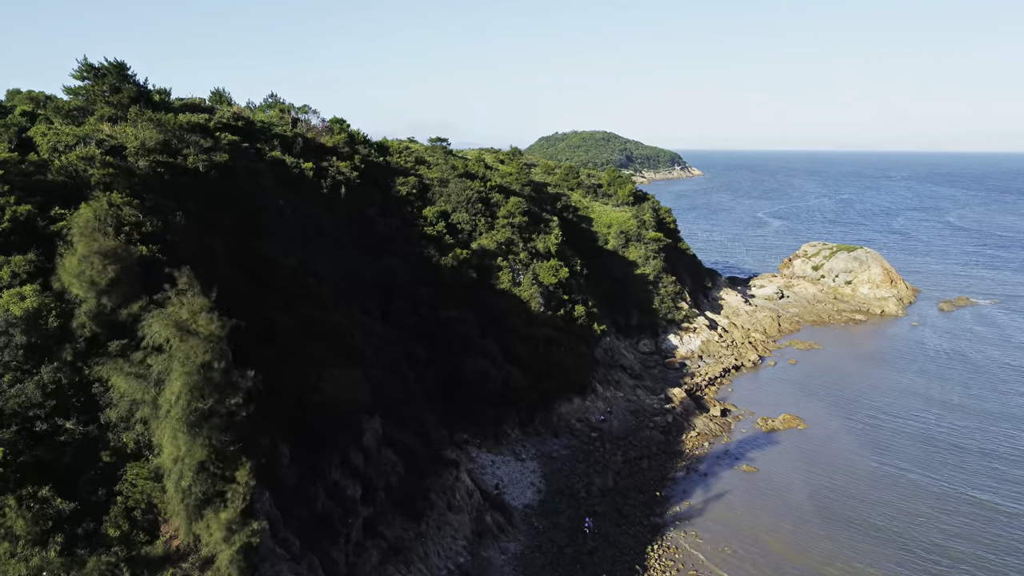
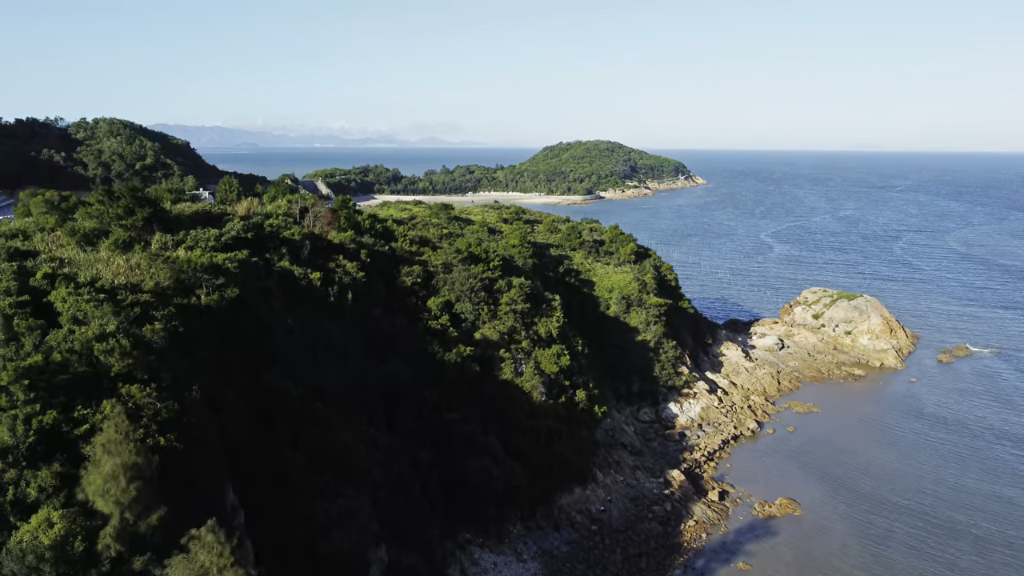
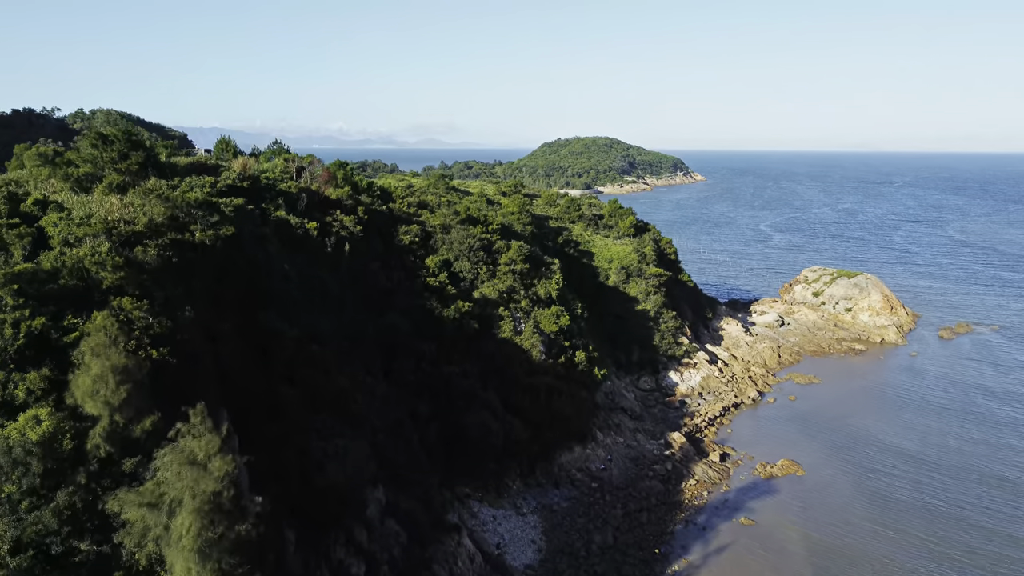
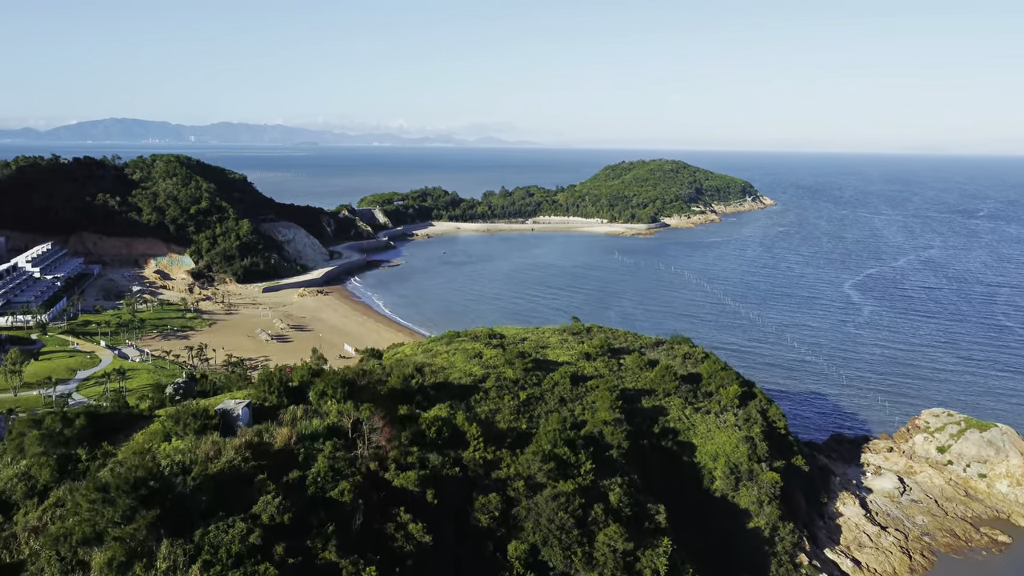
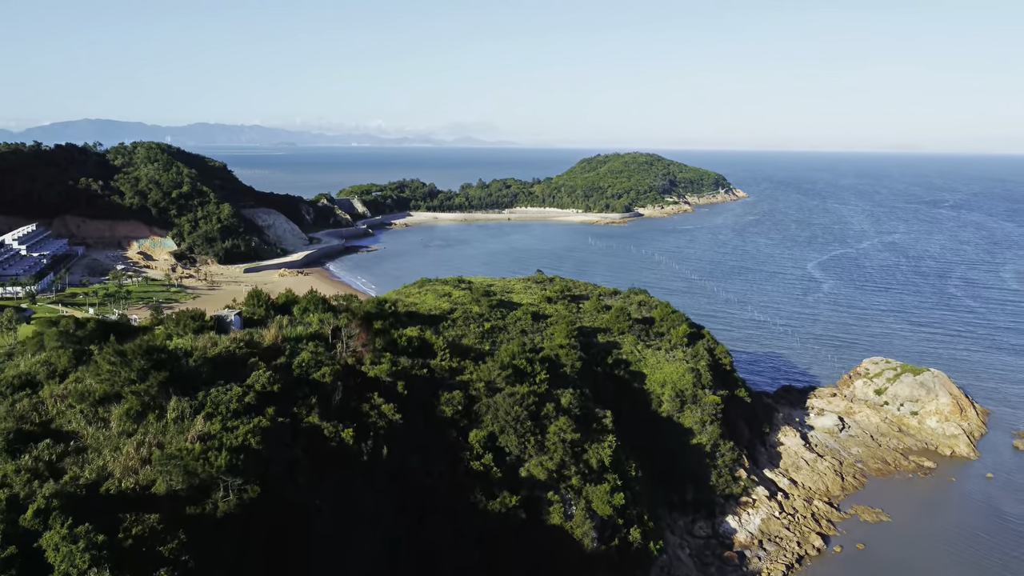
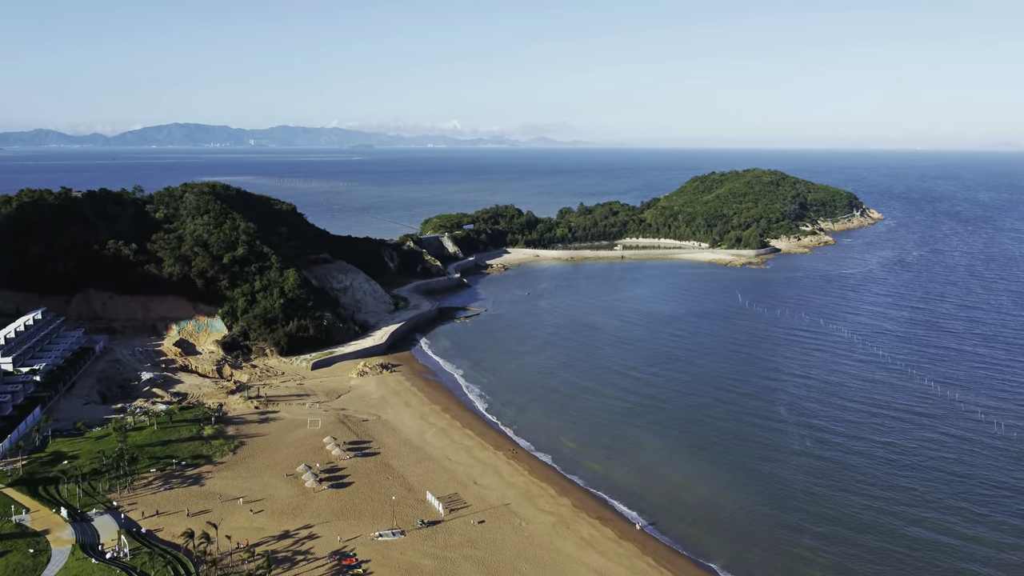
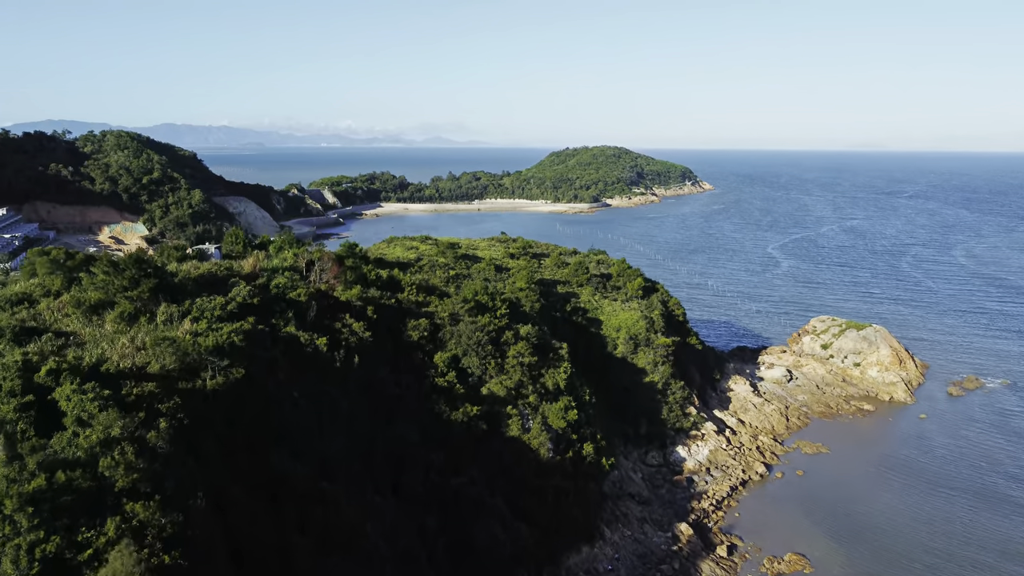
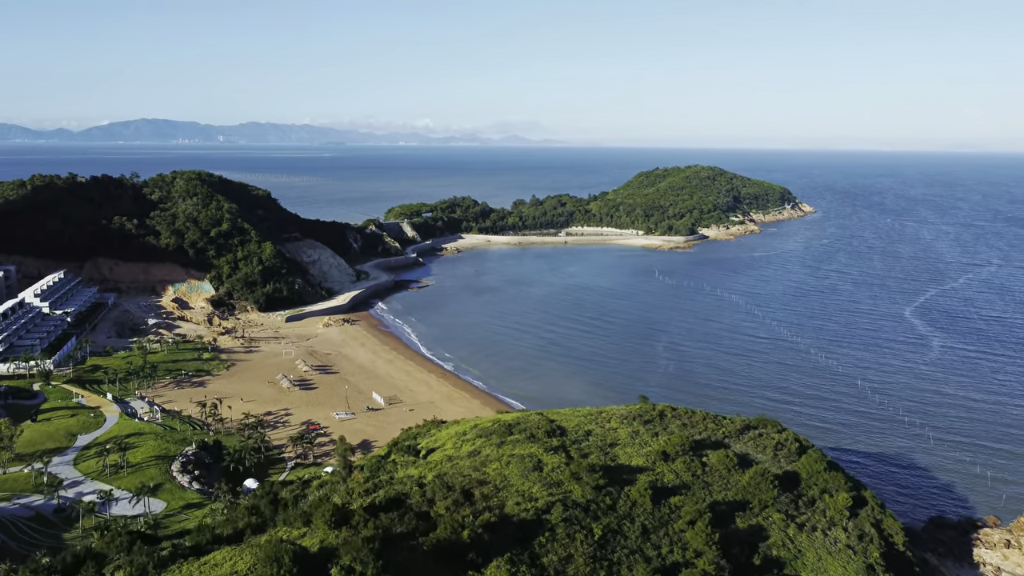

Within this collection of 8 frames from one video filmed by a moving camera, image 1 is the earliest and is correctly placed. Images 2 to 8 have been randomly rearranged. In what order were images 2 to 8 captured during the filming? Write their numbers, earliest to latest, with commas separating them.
3, 2, 7, 5, 4, 8, 6
